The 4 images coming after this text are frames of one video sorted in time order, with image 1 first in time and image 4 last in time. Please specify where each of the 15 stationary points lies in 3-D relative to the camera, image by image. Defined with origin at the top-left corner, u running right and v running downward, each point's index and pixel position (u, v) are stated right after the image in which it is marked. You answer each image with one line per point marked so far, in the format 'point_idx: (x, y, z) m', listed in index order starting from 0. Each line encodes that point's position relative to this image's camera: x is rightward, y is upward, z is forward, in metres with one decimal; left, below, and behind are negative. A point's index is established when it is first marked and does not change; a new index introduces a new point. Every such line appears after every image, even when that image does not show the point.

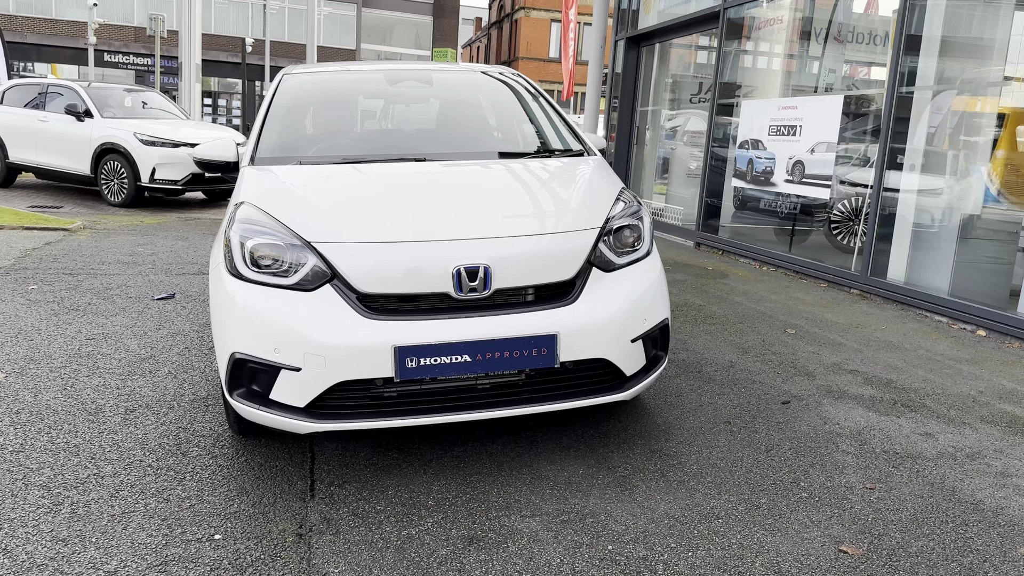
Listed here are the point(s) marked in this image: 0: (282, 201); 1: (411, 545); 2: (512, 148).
0: (-0.8, +0.3, +2.9) m
1: (-0.3, -0.7, +2.4) m
2: (0.0, +0.6, +3.7) m
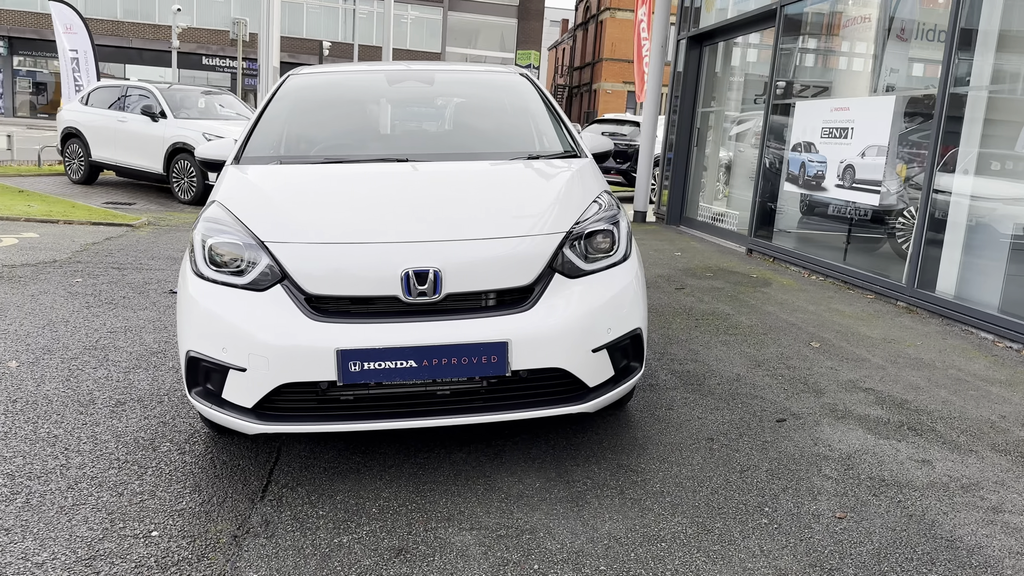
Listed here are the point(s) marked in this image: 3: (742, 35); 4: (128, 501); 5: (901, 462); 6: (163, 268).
0: (-0.9, +0.3, +2.9) m
1: (-0.5, -0.7, +2.3) m
2: (-0.1, +0.6, +3.6) m
3: (+2.5, +2.7, +9.2) m
4: (-1.2, -0.7, +2.6) m
5: (+1.3, -0.6, +2.9) m
6: (-2.7, +0.1, +6.5) m
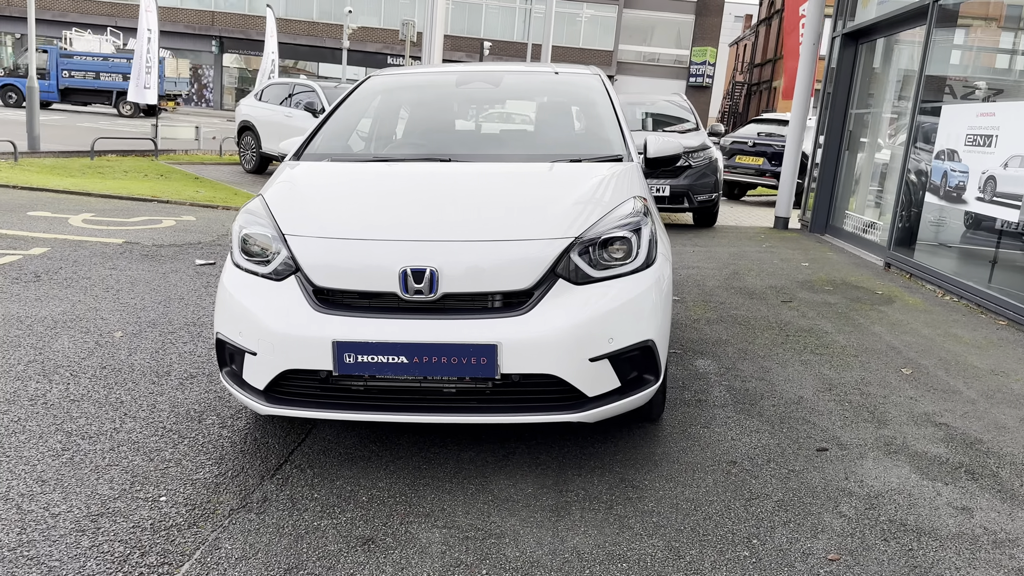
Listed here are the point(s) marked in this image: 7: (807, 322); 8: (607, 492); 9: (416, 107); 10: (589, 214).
0: (-0.8, +0.3, +3.1) m
1: (-0.6, -0.7, +2.4) m
2: (+0.2, +0.6, +3.6) m
3: (+3.9, +2.6, +8.5) m
4: (-1.2, -0.6, +2.8) m
5: (+1.3, -0.7, +2.6) m
6: (-1.9, +0.3, +7.0) m
7: (+1.8, -0.2, +5.2) m
8: (+0.3, -0.6, +2.7) m
9: (-0.4, +0.9, +4.0) m
10: (+0.3, +0.2, +2.9) m
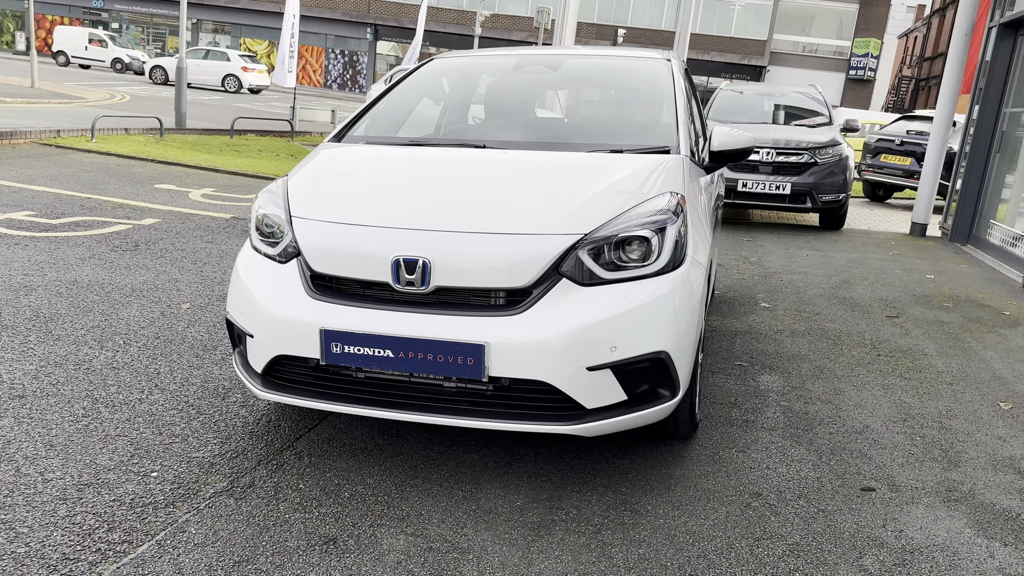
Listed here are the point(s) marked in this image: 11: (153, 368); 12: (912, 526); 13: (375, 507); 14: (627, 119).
0: (-0.7, +0.4, +3.0) m
1: (-0.6, -0.7, +2.3) m
2: (+0.4, +0.6, +3.4) m
3: (+5.0, +2.4, +7.6) m
4: (-1.2, -0.5, +2.9) m
5: (+1.2, -0.7, +2.2) m
6: (-1.1, +0.4, +7.1) m
7: (+2.2, -0.3, +4.7) m
8: (+0.3, -0.7, +2.4) m
9: (-0.2, +0.9, +3.8) m
10: (+0.3, +0.2, +2.6) m
11: (-1.5, -0.3, +3.5) m
12: (+1.2, -0.7, +2.4) m
13: (-0.4, -0.6, +2.5) m
14: (+0.5, +0.7, +3.5) m
